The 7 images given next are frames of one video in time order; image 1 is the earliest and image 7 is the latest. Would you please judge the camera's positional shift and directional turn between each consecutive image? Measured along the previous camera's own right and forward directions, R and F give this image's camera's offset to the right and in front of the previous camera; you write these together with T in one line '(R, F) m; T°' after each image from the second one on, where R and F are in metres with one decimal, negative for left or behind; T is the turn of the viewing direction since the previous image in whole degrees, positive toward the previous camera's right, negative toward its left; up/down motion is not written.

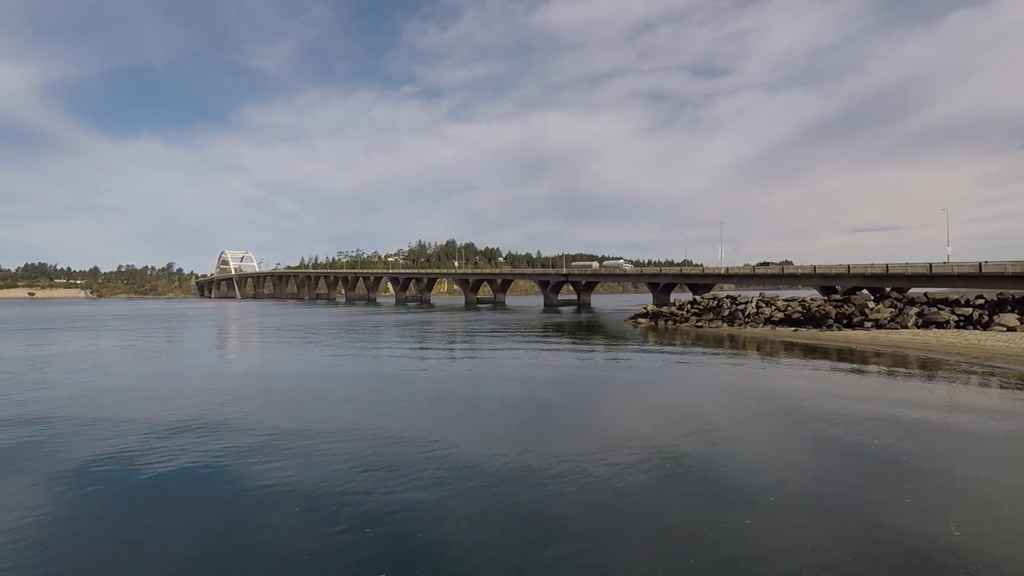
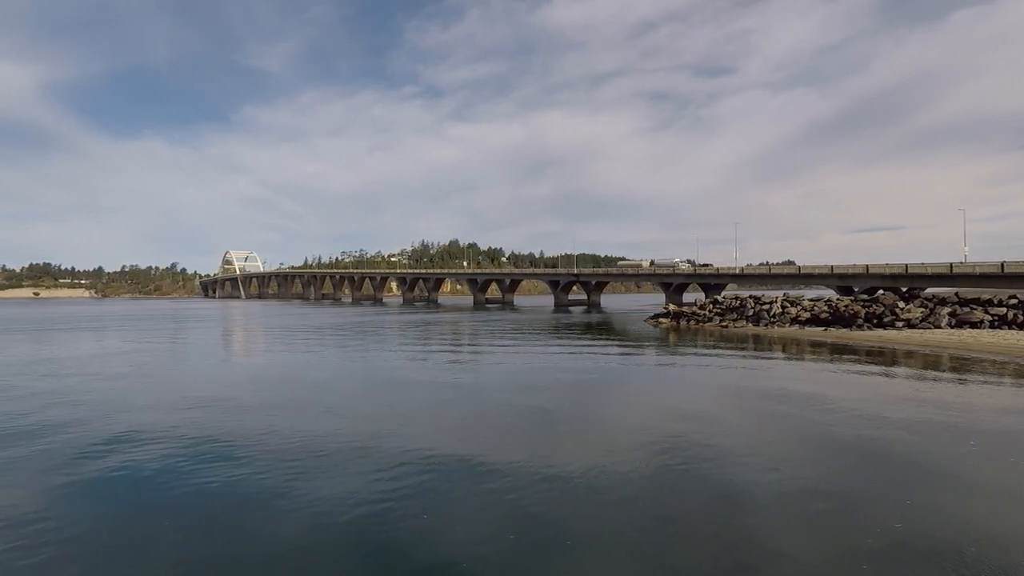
(-1.4, 0.0) m; 0°
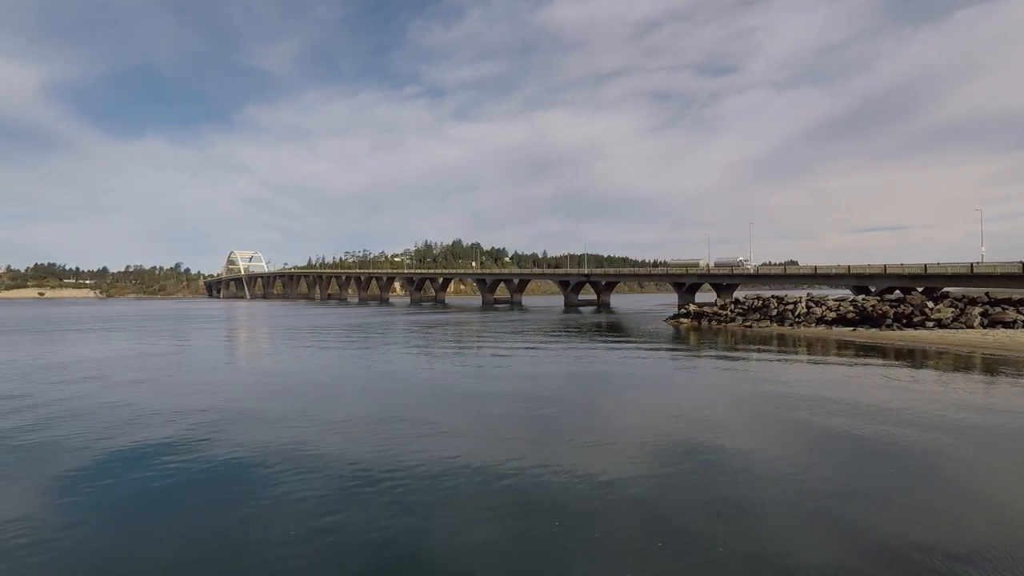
(-1.3, 0.0) m; 0°
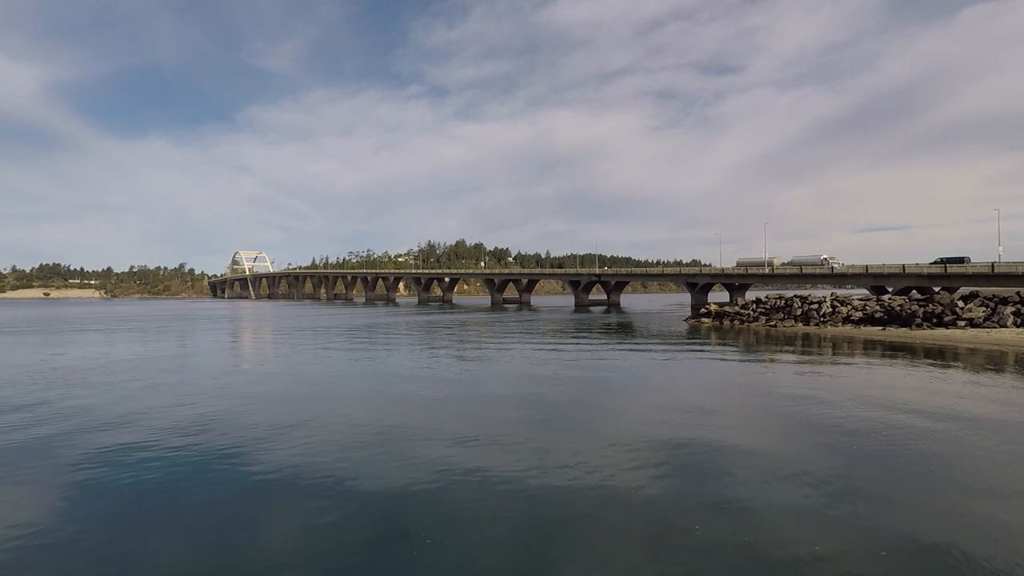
(-1.2, +0.1) m; 0°
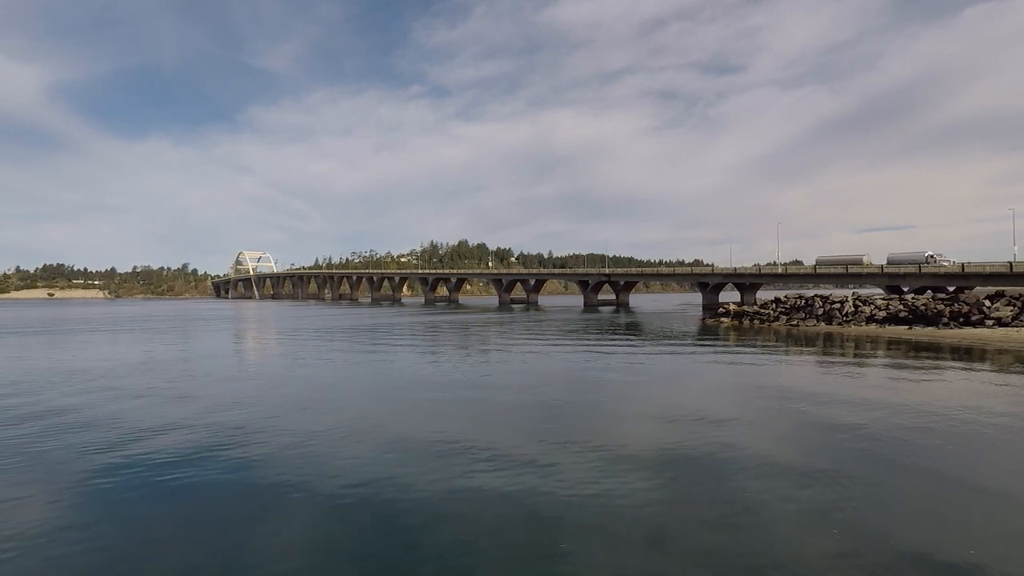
(-1.3, -0.1) m; 0°
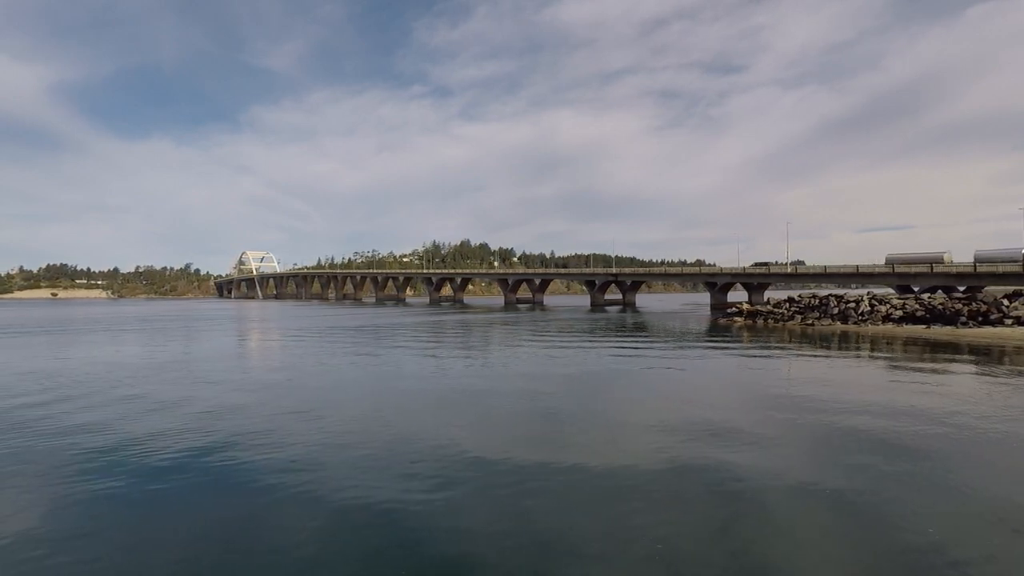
(-1.0, -0.1) m; 0°
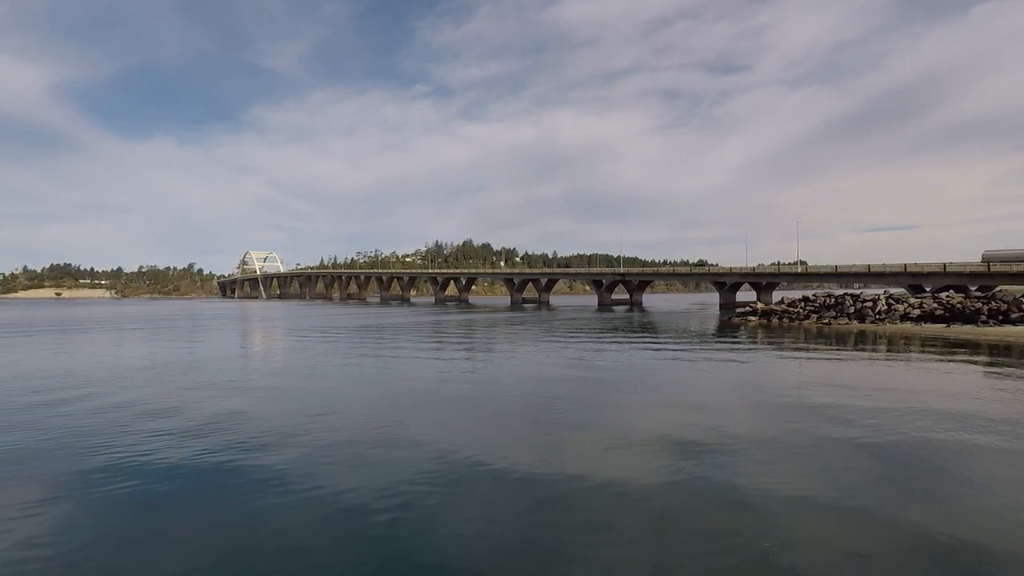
(-1.0, -0.1) m; 0°
